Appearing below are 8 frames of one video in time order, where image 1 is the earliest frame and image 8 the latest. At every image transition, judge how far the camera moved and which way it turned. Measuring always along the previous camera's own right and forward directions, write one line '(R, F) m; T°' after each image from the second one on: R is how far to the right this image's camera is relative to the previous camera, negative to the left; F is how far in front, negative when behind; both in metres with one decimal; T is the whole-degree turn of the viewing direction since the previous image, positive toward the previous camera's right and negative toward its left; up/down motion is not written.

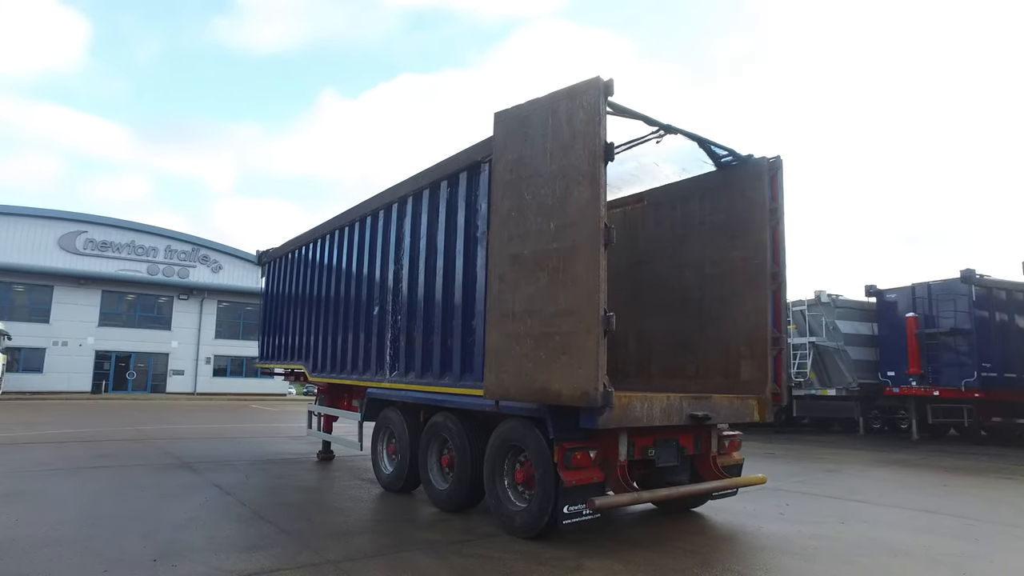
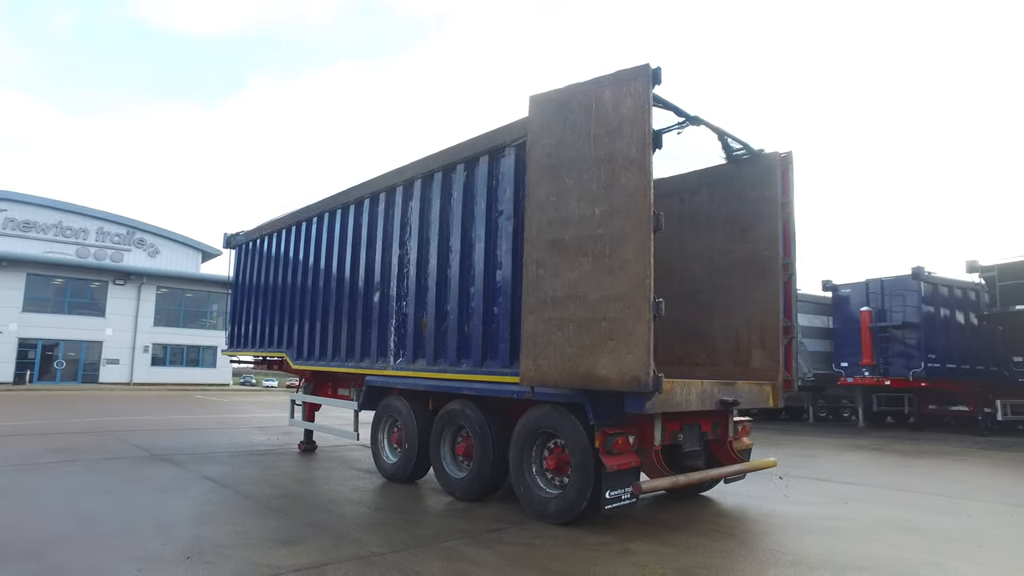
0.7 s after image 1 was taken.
(-0.8, +0.1) m; +6°
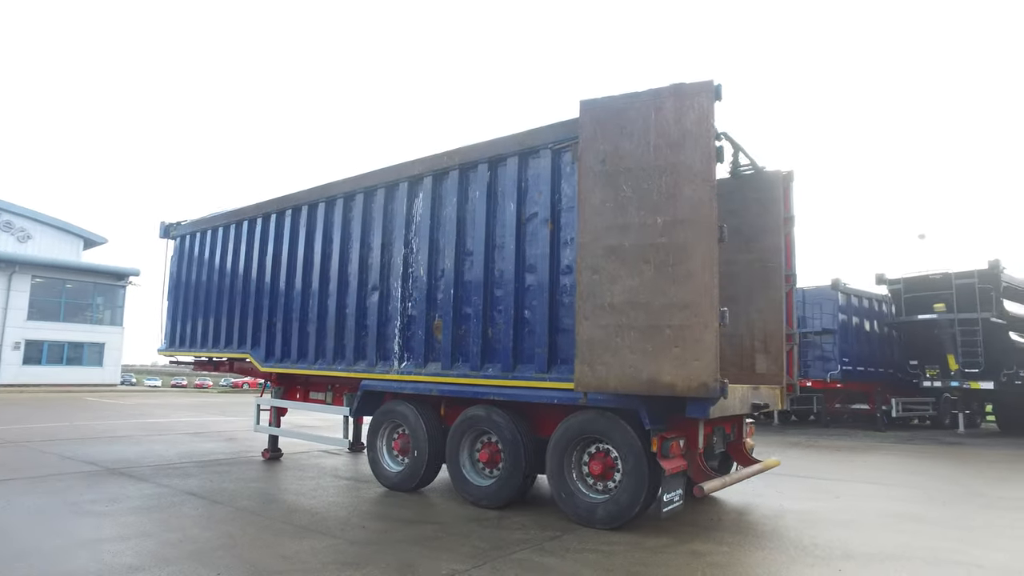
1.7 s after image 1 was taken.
(-1.4, +0.2) m; +10°
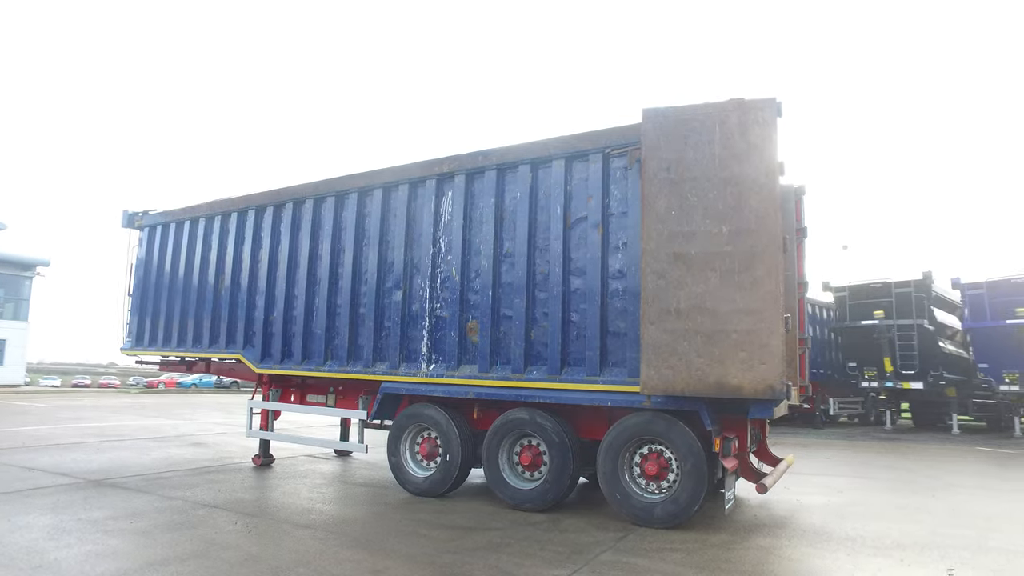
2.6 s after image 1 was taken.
(-1.3, +0.1) m; +8°
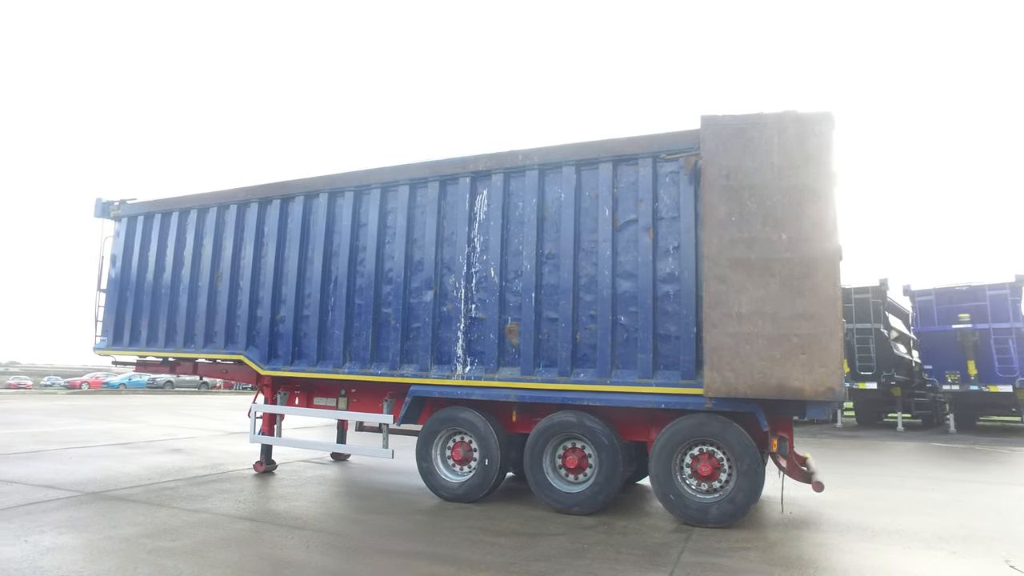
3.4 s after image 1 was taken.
(-1.2, +0.1) m; +6°
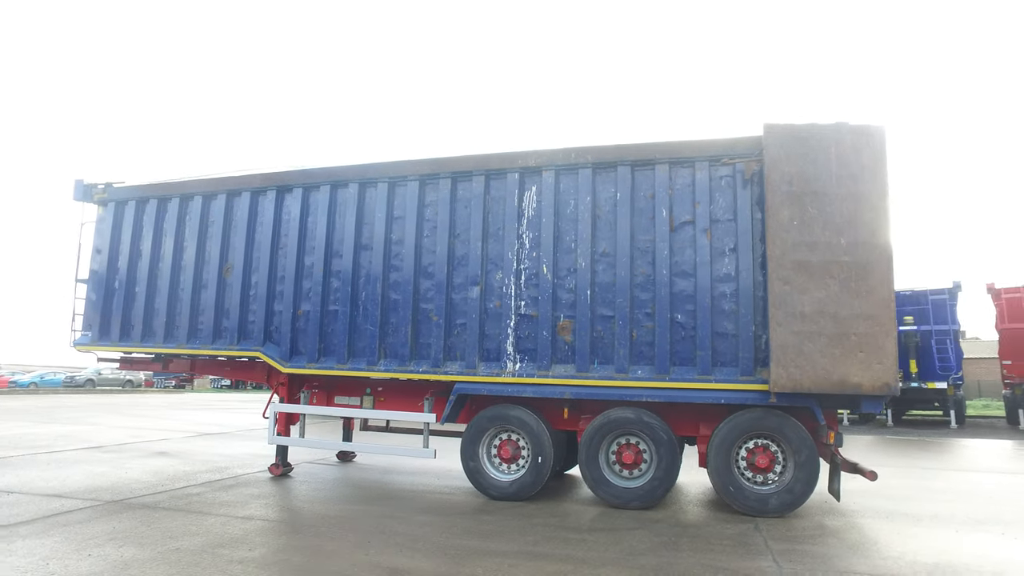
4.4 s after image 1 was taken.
(-1.4, +0.1) m; +7°
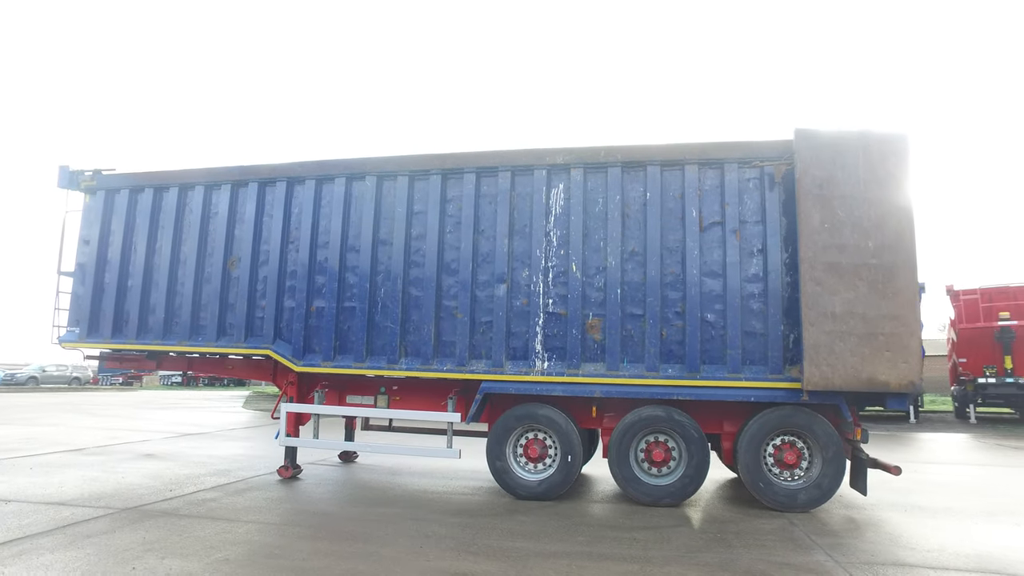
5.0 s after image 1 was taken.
(-0.8, +0.1) m; +4°
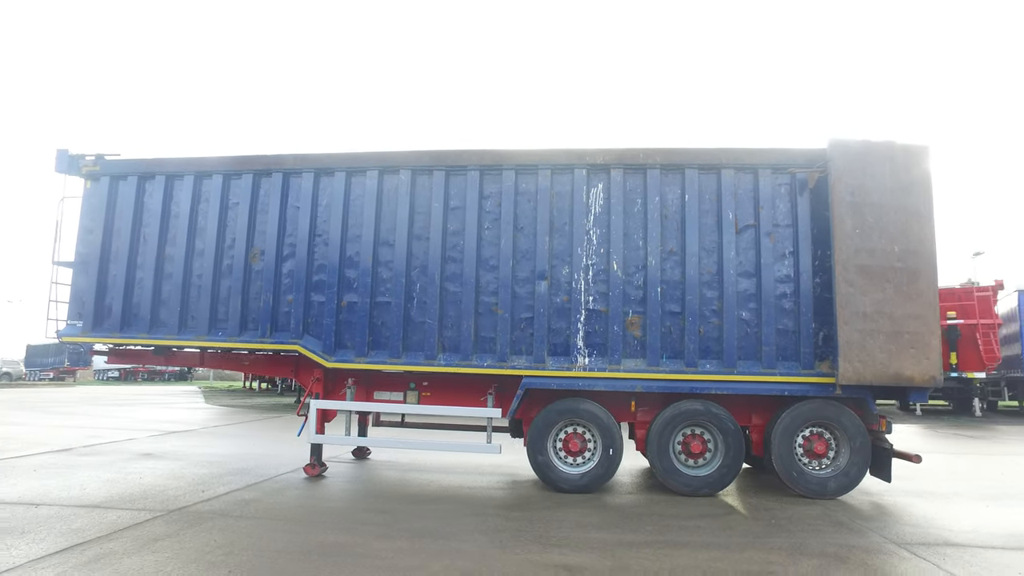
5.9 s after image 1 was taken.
(-1.1, 0.0) m; +5°
